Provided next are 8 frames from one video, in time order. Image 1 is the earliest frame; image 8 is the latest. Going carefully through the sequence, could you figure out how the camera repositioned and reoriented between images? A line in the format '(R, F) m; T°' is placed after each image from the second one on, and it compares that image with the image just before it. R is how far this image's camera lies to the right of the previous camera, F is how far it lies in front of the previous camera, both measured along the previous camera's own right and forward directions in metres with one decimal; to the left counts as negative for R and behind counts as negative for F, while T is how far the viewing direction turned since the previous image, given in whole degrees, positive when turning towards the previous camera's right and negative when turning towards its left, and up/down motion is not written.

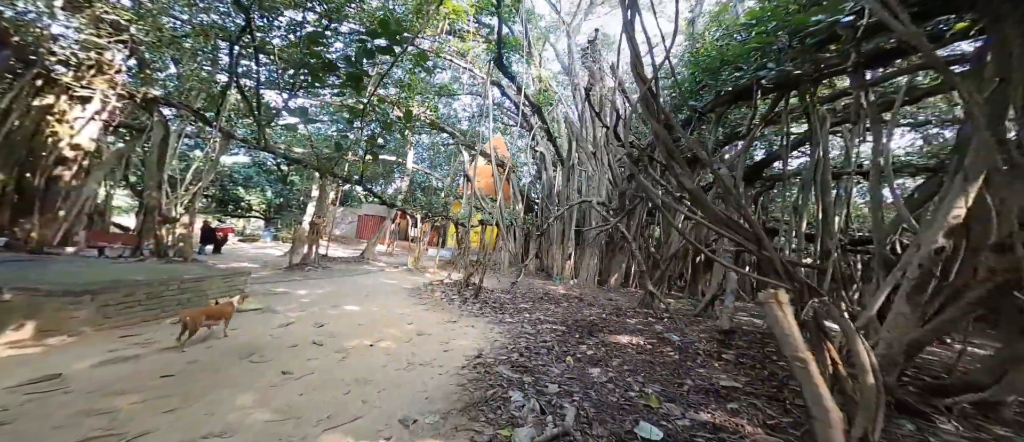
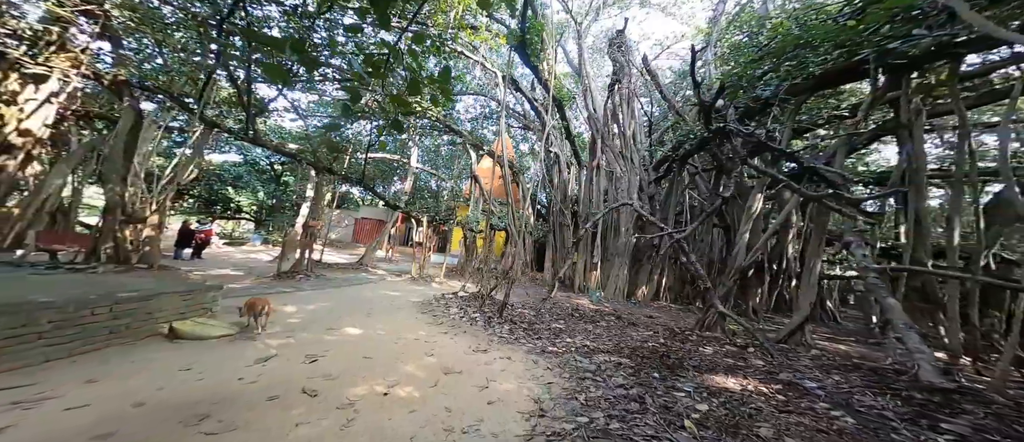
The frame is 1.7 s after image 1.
(-0.4, +0.6) m; +1°
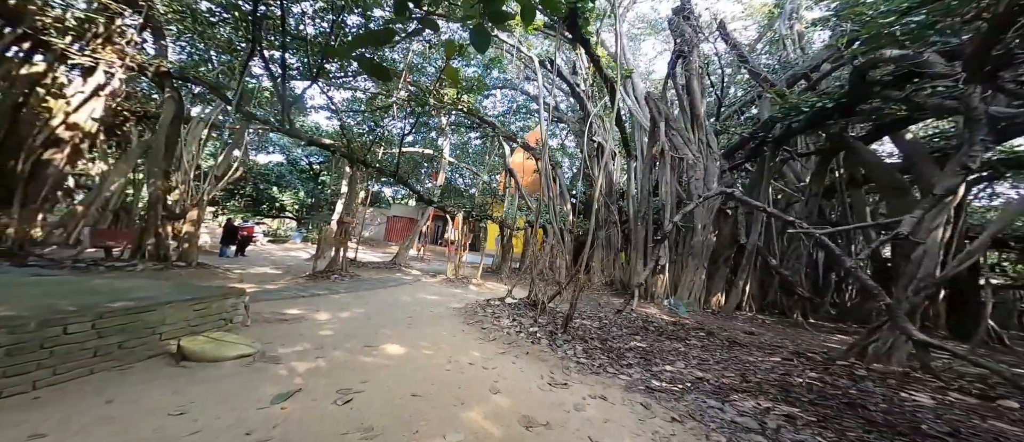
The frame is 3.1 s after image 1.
(-0.3, +0.6) m; -5°
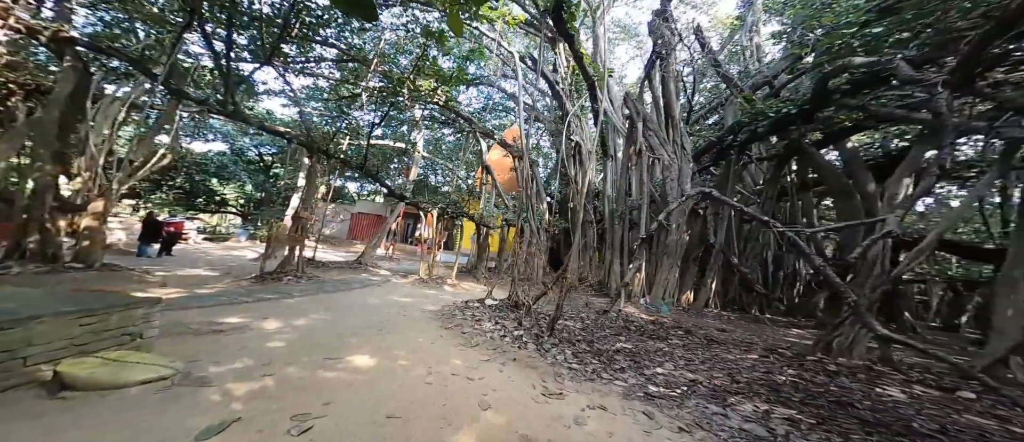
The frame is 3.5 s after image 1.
(-0.1, +0.1) m; +6°
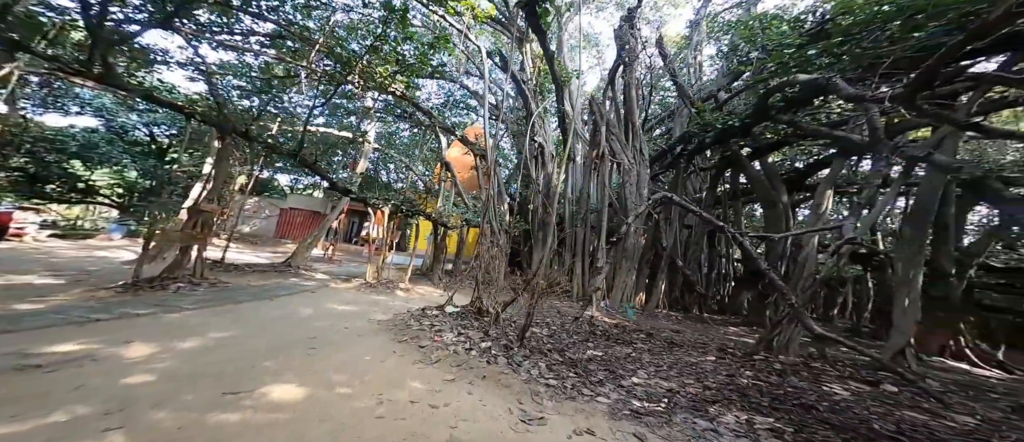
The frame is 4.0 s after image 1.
(-0.2, +0.2) m; +9°
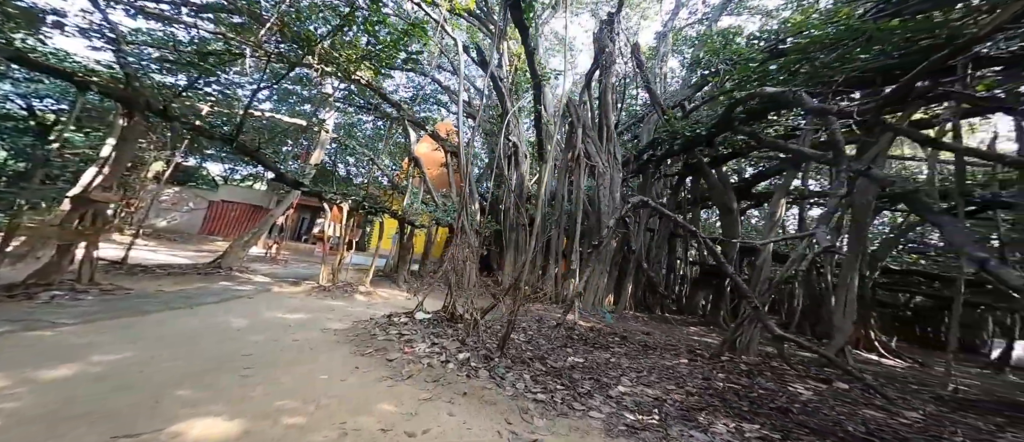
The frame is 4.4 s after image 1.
(-0.2, +0.1) m; +7°
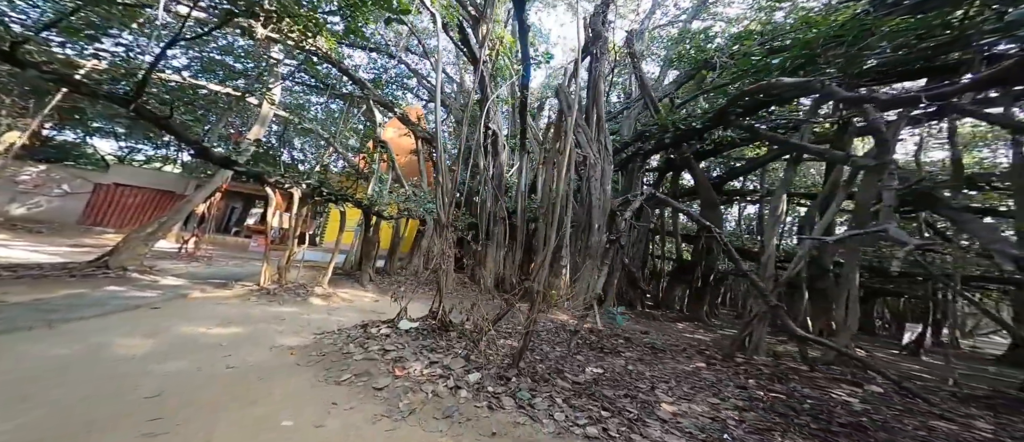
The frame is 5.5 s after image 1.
(-0.4, +0.4) m; +8°
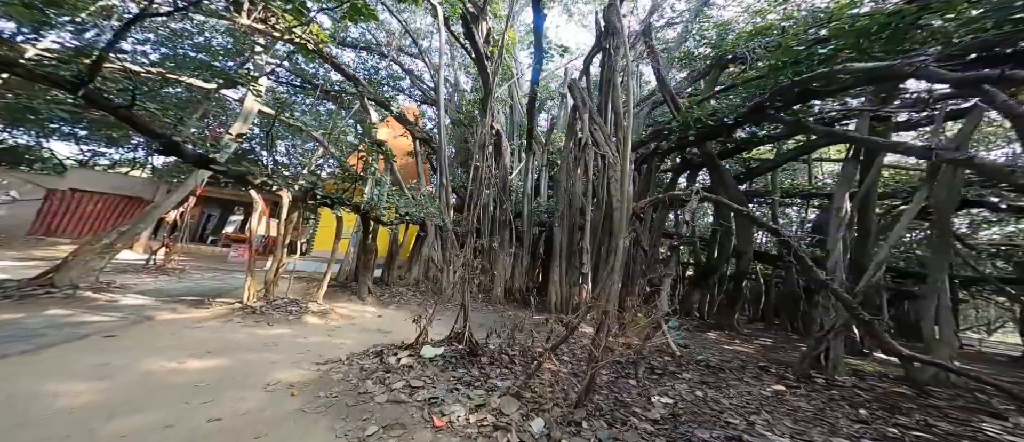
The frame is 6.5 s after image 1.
(-0.4, +0.5) m; +2°
